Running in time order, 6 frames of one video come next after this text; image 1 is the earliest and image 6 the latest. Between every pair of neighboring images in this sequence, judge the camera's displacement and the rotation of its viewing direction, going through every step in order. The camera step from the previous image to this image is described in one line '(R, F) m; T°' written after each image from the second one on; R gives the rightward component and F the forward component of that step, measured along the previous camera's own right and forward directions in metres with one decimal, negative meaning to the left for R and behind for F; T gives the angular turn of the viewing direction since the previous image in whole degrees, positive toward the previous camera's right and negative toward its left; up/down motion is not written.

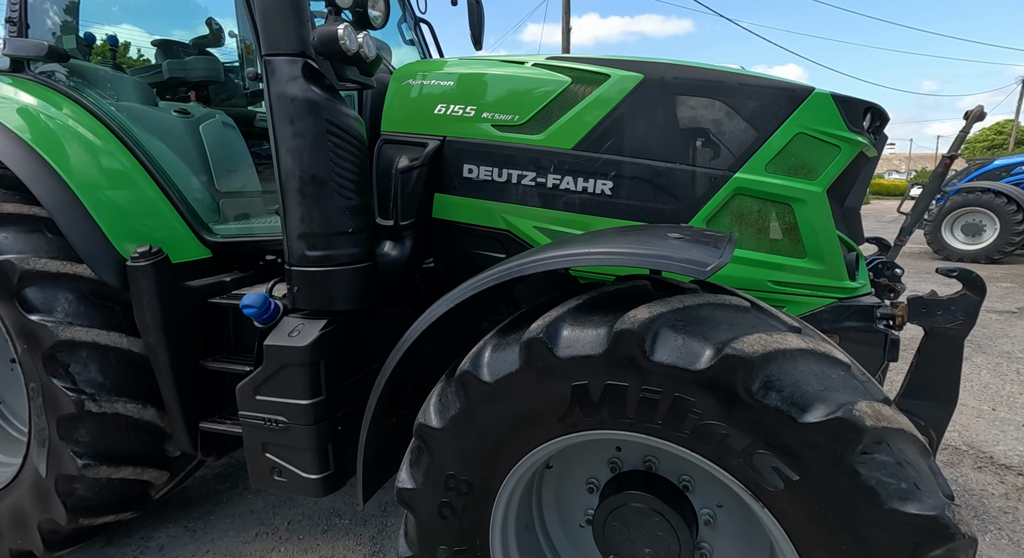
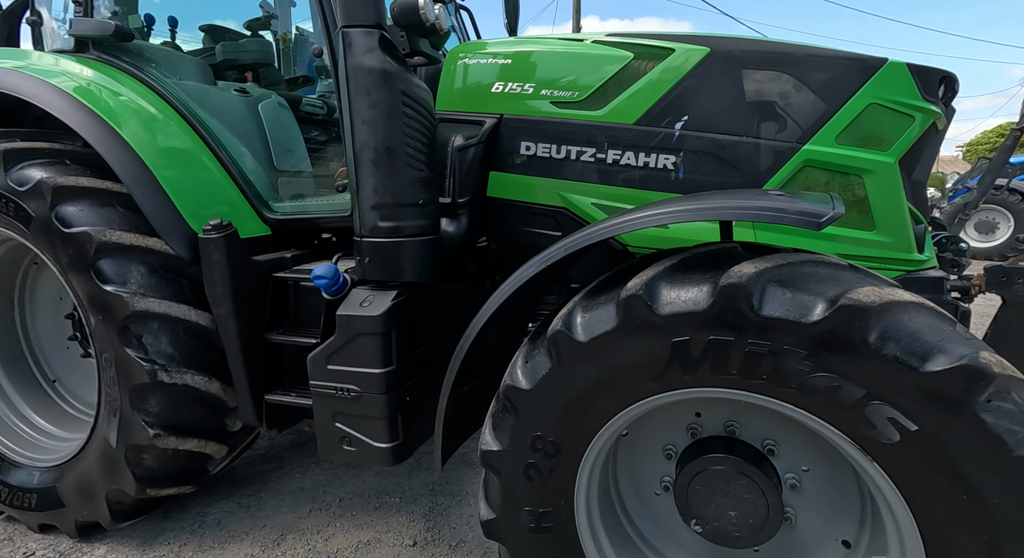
(-0.2, 0.0) m; -1°
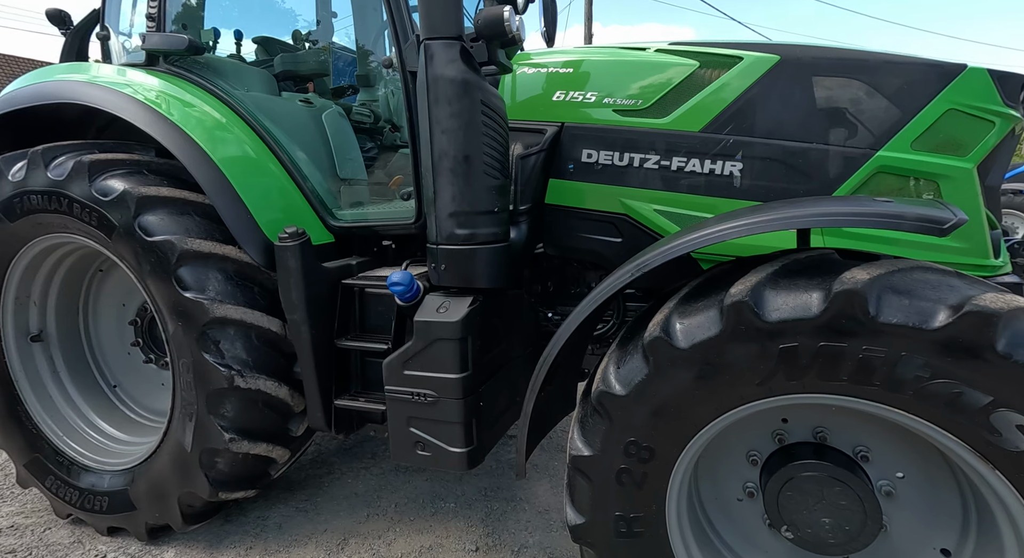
(-0.2, 0.0) m; -1°
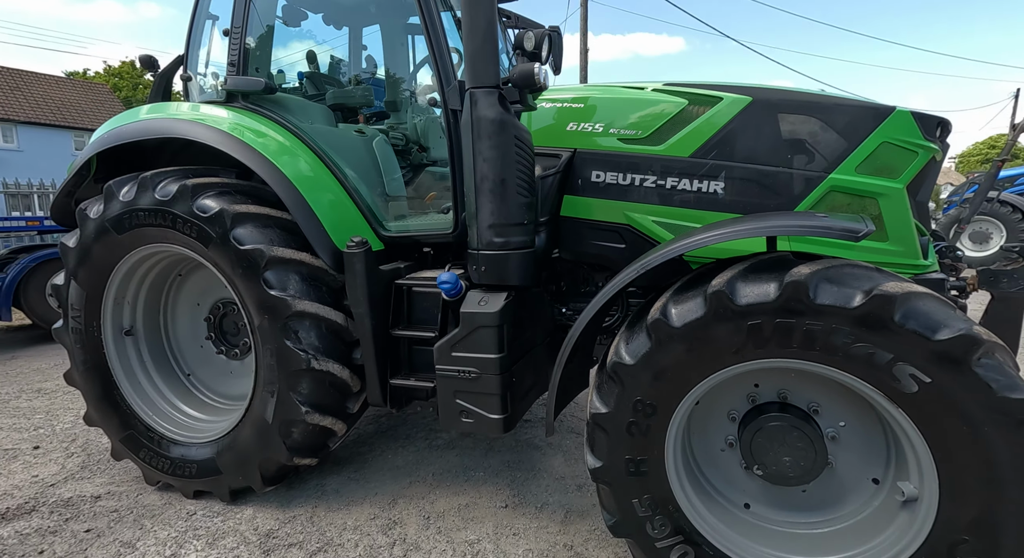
(-0.1, -0.4) m; 0°
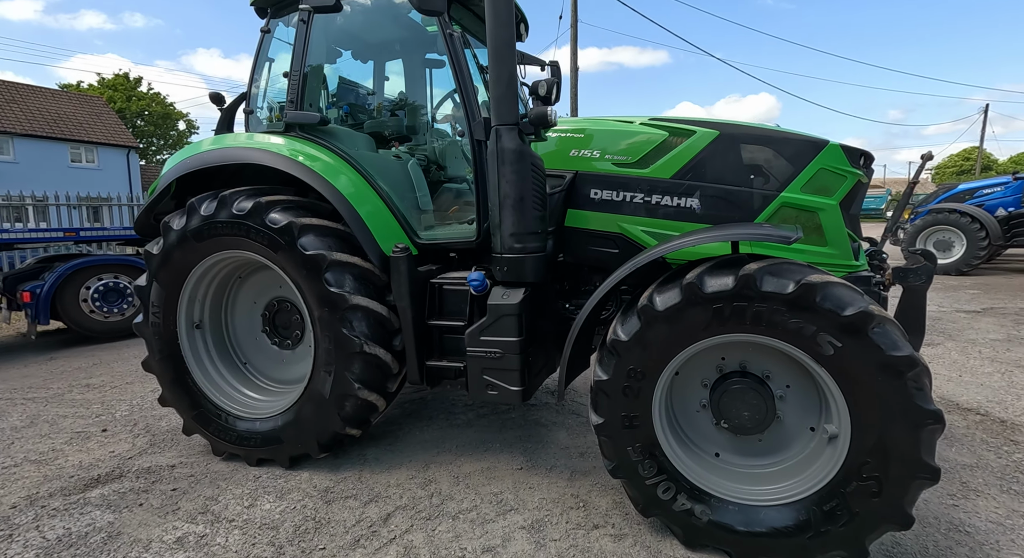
(-0.1, -0.4) m; +1°
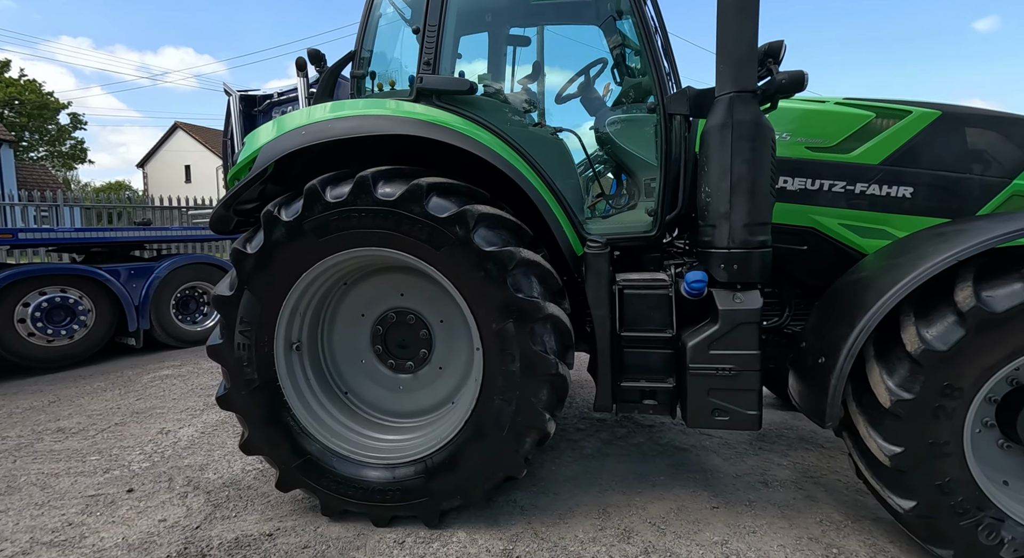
(-1.1, +0.5) m; +8°
